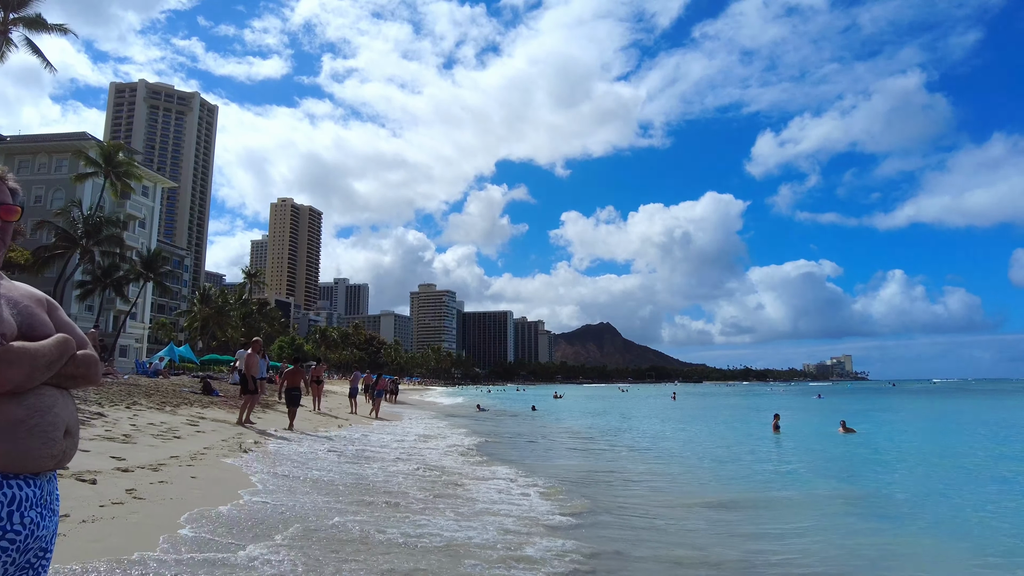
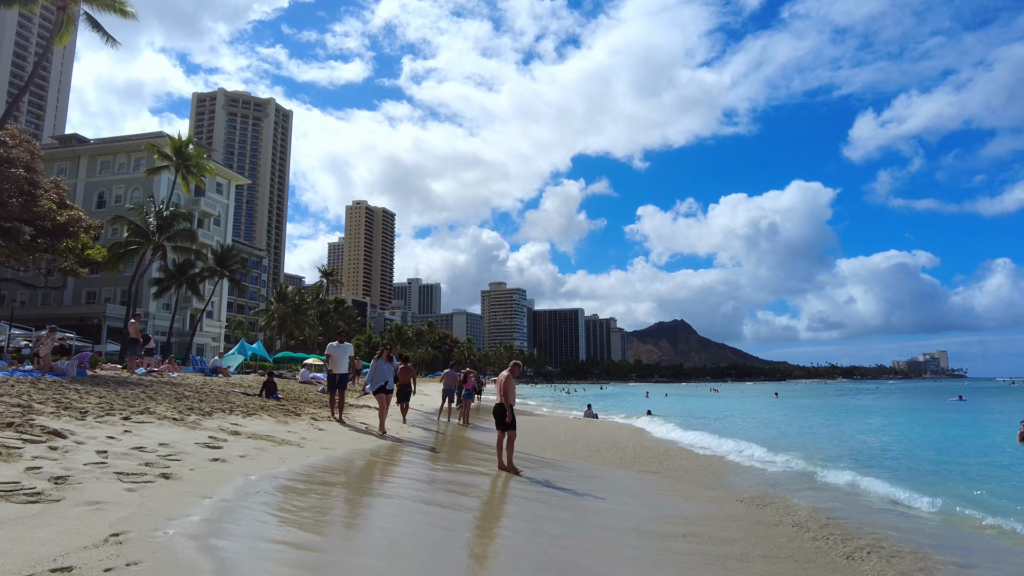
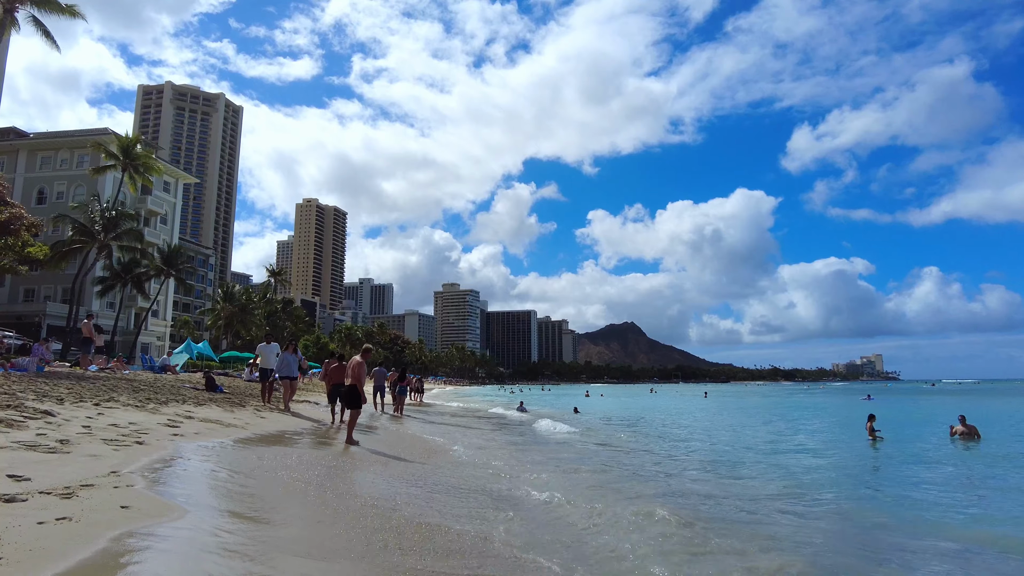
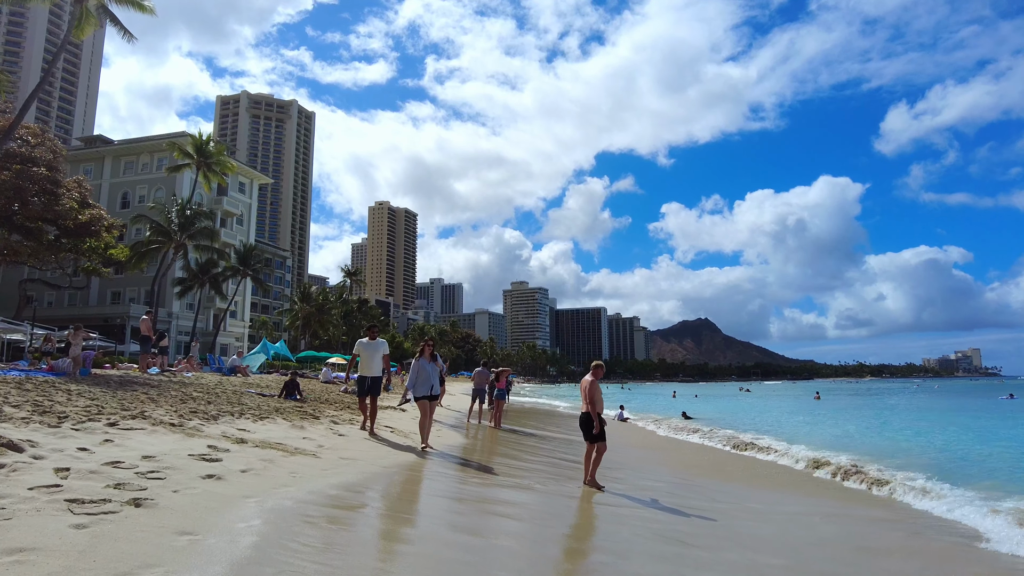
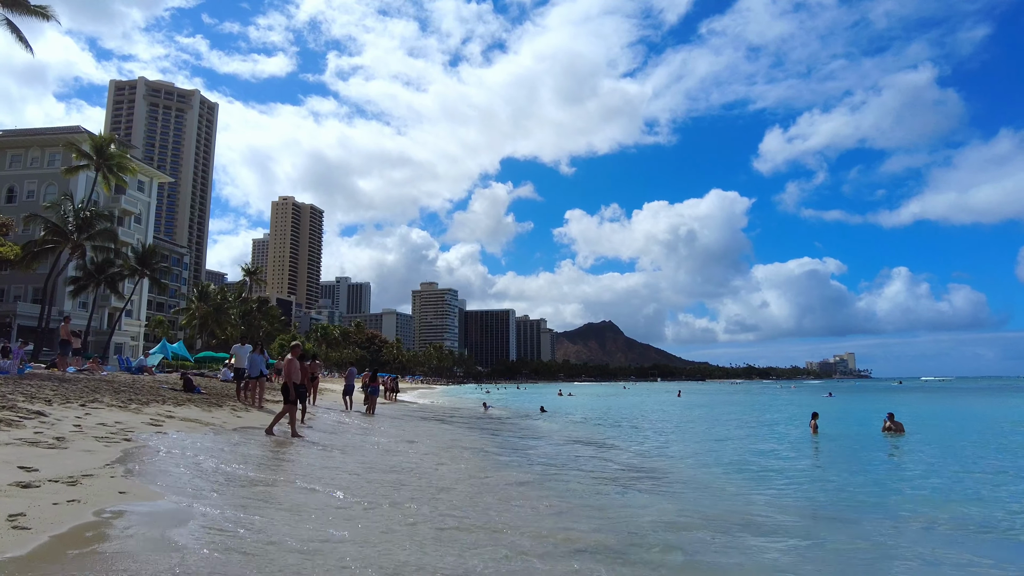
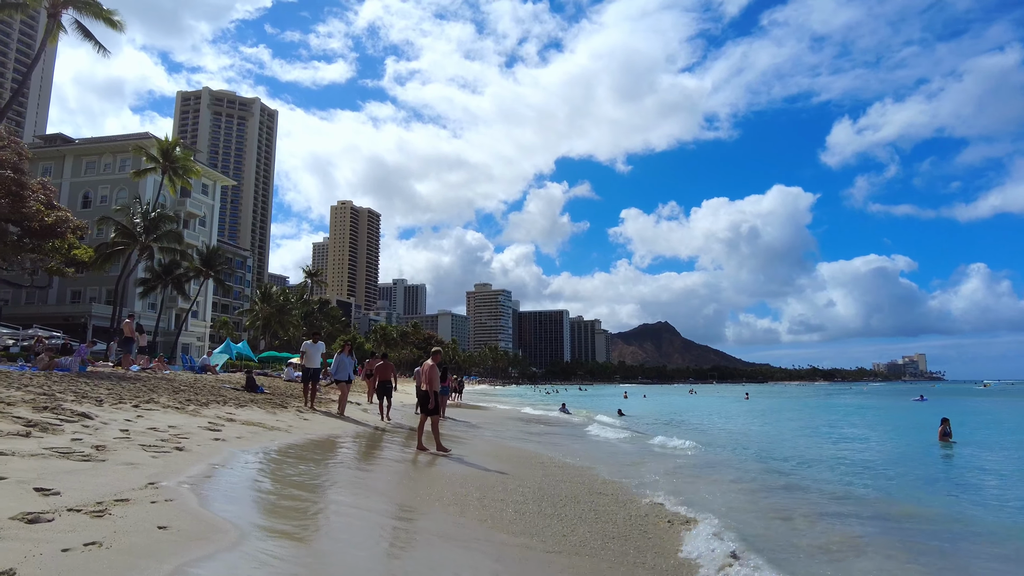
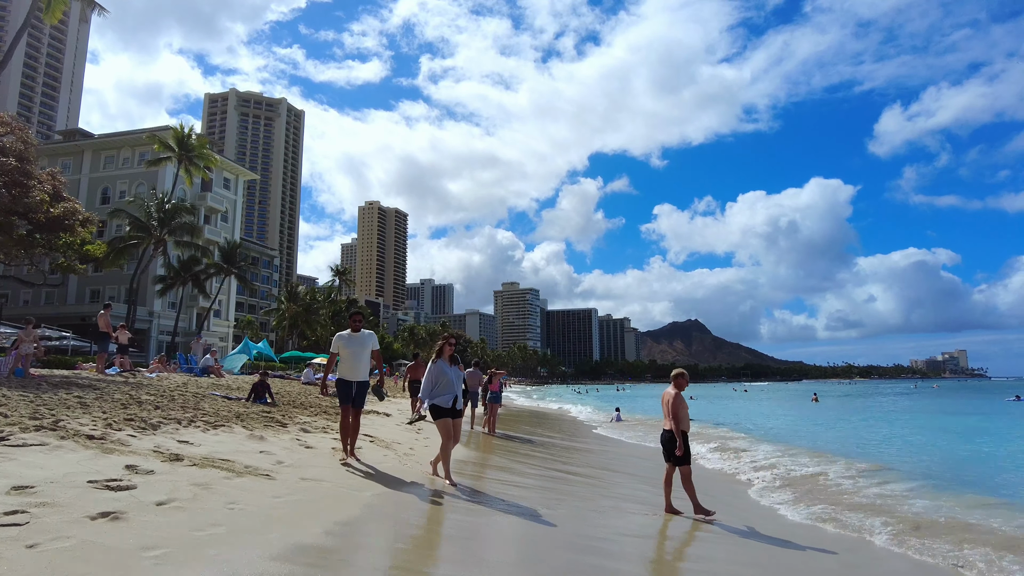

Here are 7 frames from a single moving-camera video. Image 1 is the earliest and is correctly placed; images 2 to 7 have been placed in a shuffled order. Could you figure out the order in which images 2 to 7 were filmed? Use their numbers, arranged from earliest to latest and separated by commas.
5, 3, 6, 2, 4, 7
